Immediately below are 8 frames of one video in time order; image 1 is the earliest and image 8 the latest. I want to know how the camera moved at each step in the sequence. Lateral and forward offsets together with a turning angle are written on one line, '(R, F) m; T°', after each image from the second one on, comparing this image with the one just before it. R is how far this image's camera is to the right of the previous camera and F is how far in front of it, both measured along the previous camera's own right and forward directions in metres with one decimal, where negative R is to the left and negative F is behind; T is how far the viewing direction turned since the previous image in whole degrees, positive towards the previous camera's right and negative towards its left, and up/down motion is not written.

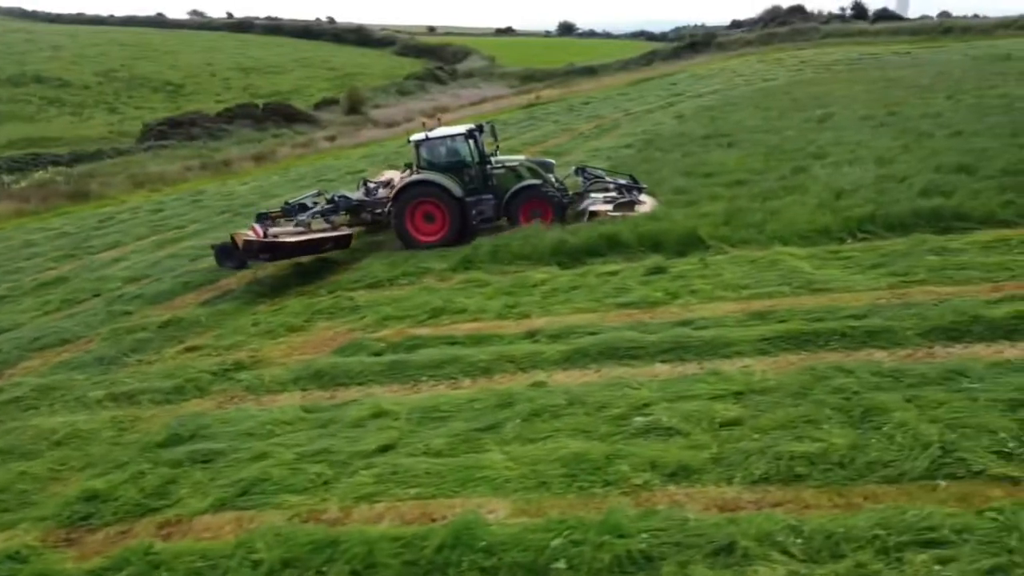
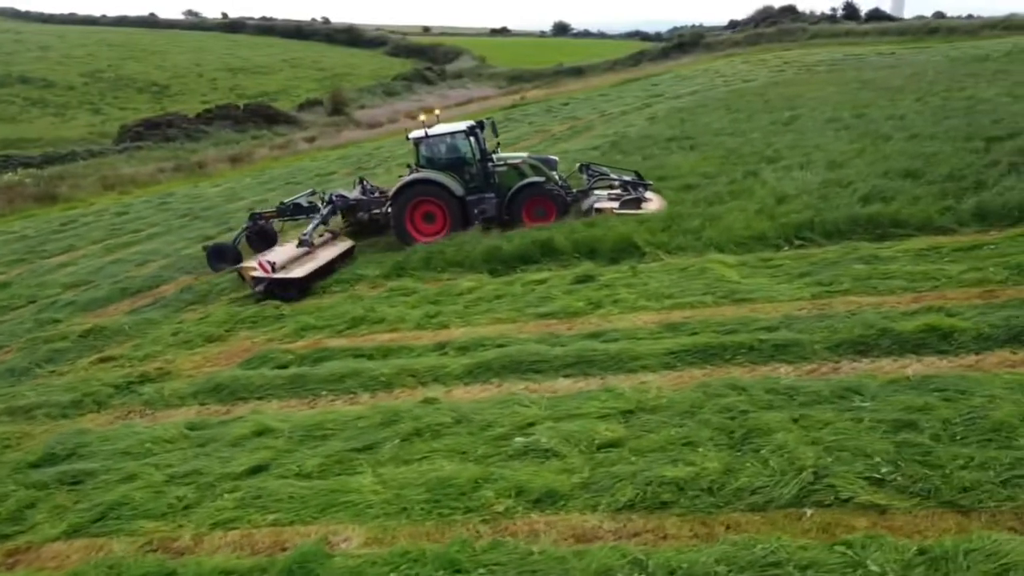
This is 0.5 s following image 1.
(+1.1, +0.3) m; 0°
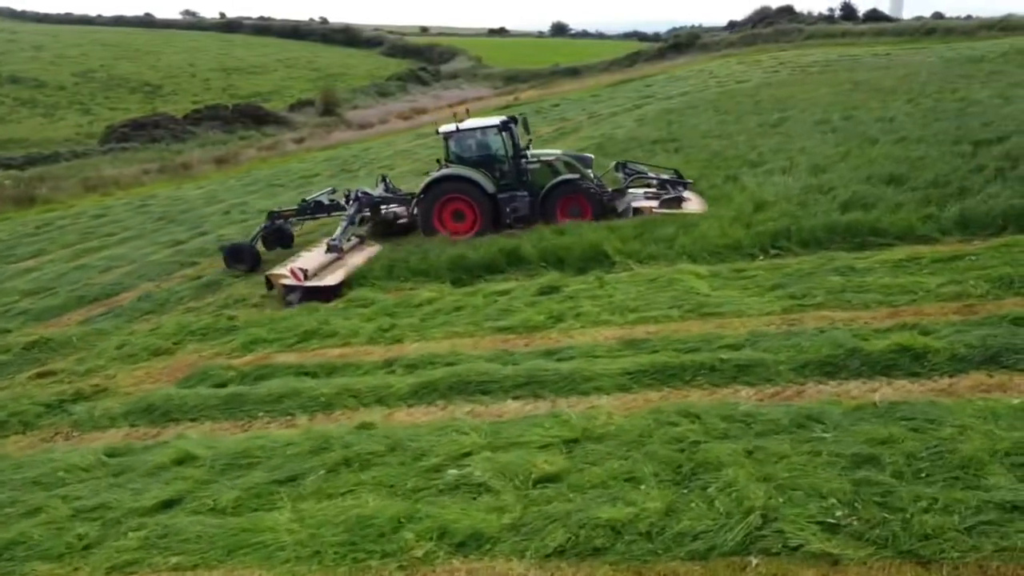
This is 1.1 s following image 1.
(+0.6, +0.5) m; 0°
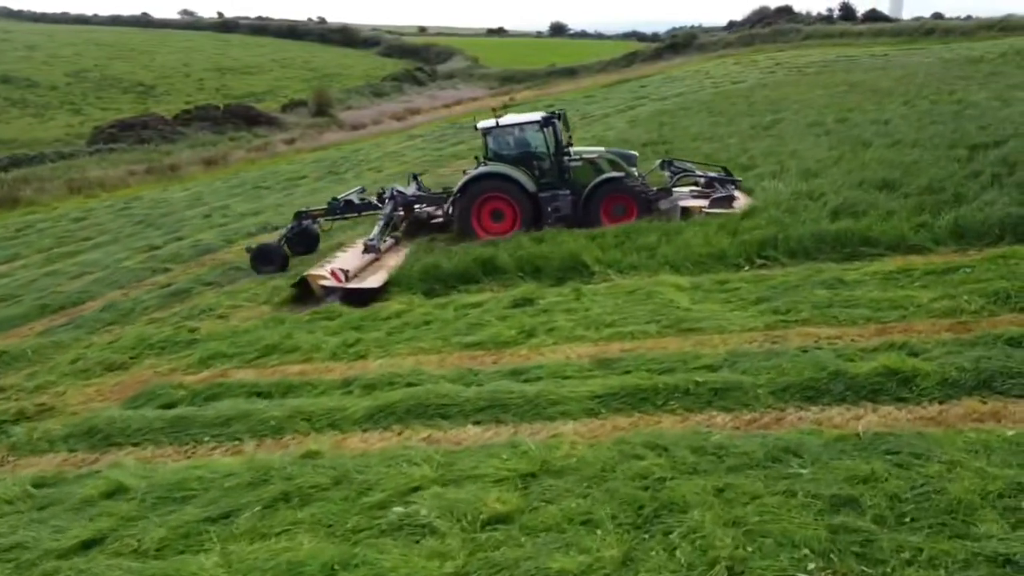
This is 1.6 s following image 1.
(+0.4, +0.5) m; 0°
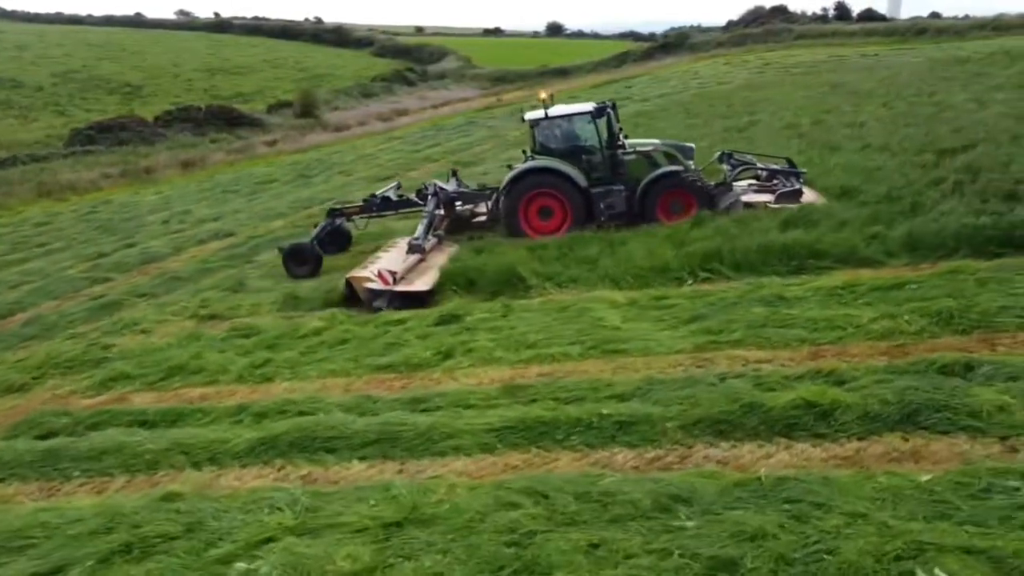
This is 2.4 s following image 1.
(+1.0, +0.6) m; 0°
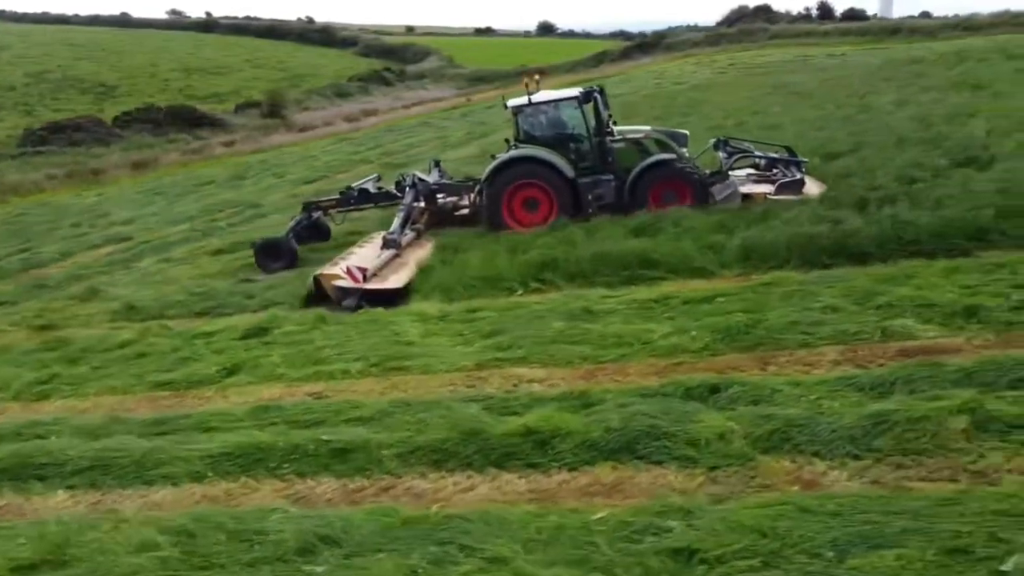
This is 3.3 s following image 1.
(+2.4, +0.4) m; 0°
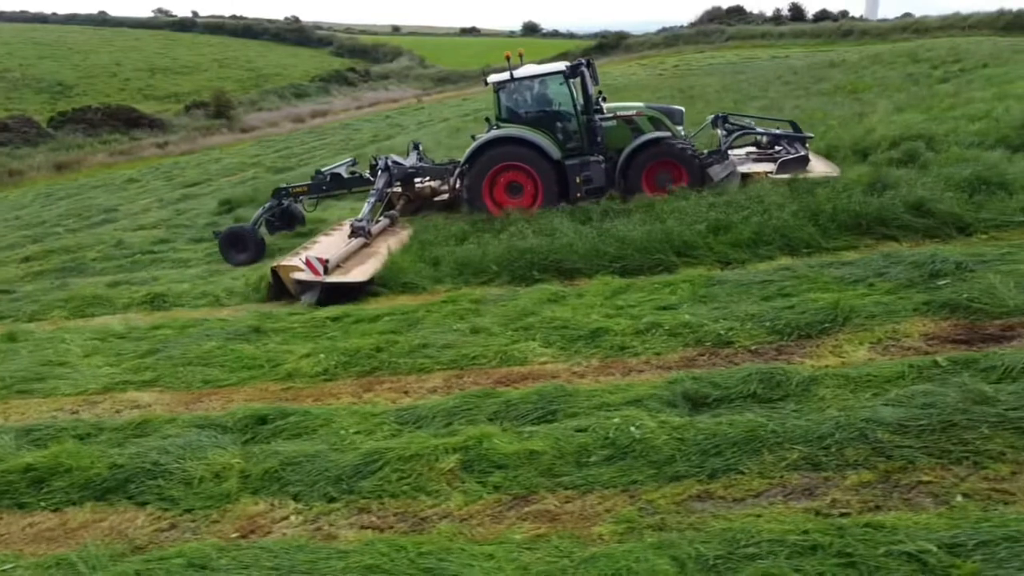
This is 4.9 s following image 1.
(+3.7, +0.3) m; +1°
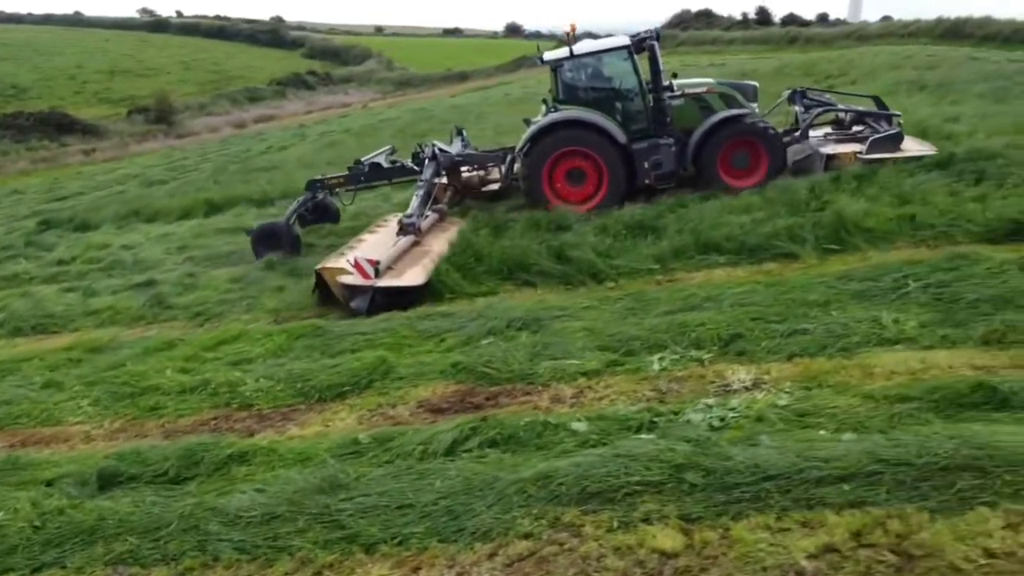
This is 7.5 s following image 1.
(+4.1, +0.1) m; +1°
